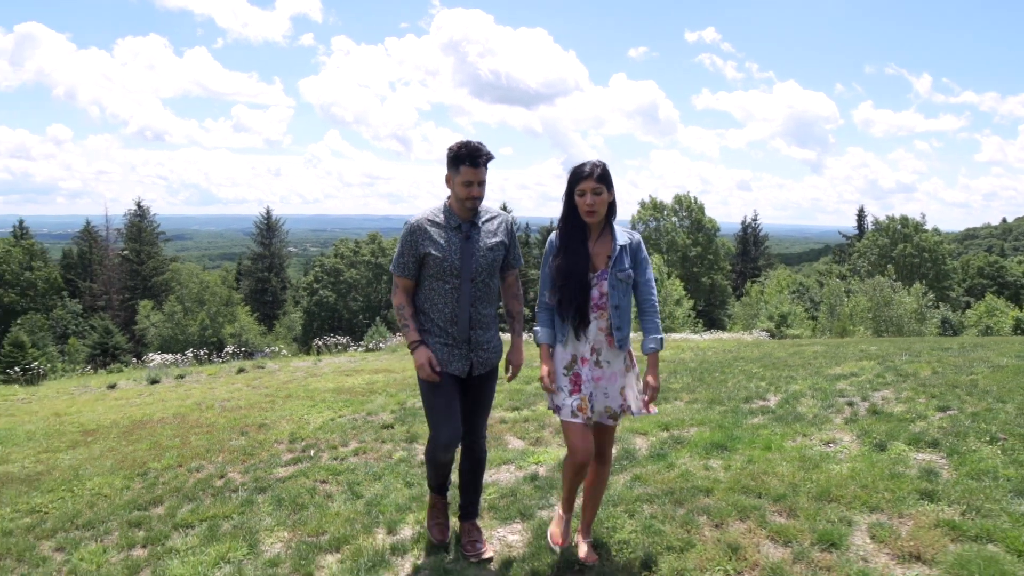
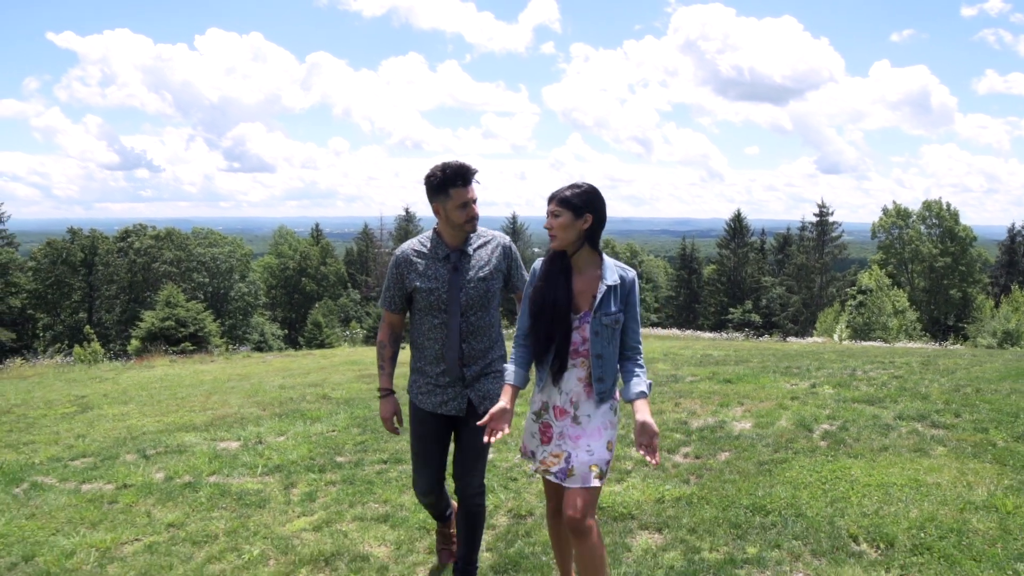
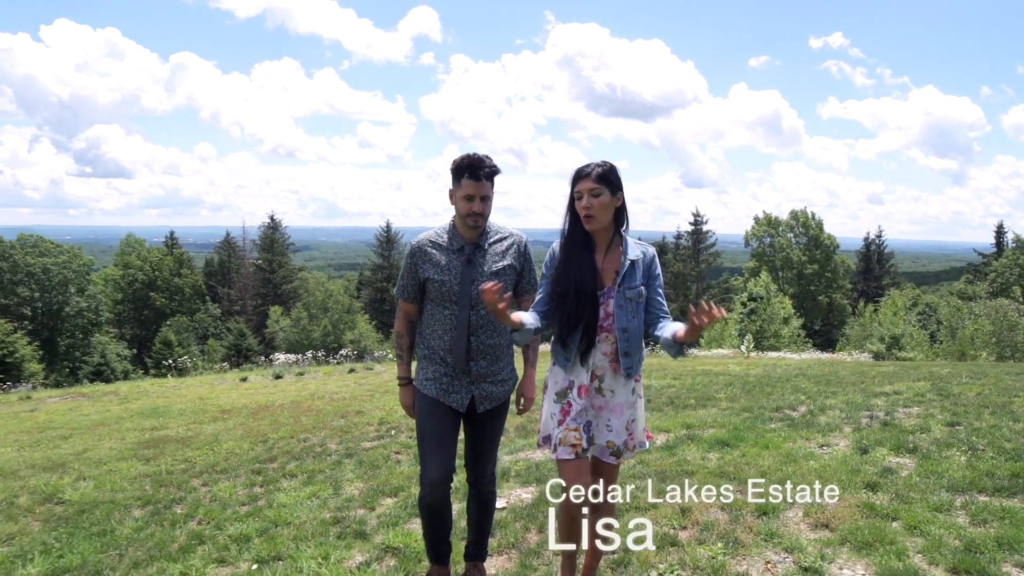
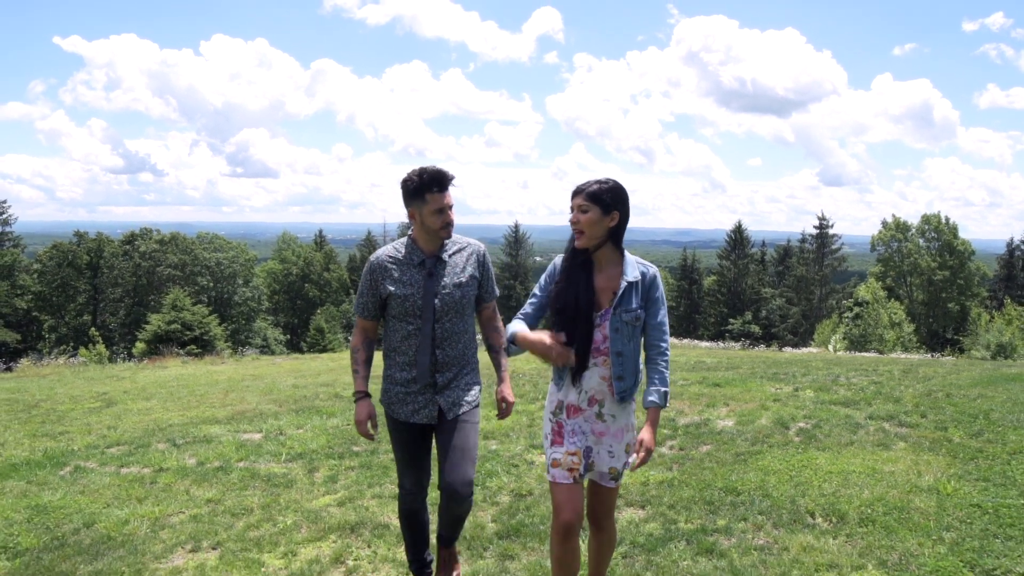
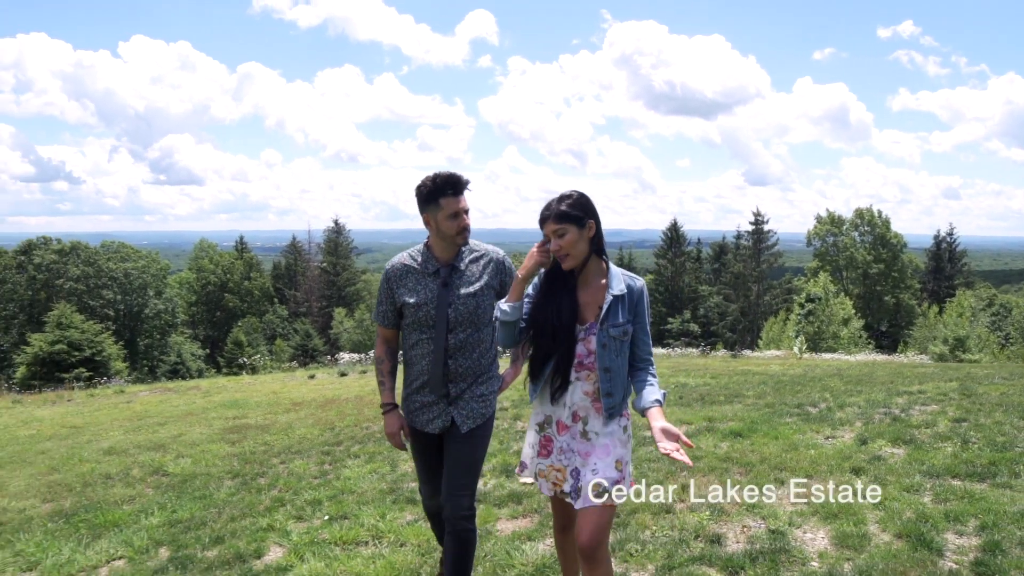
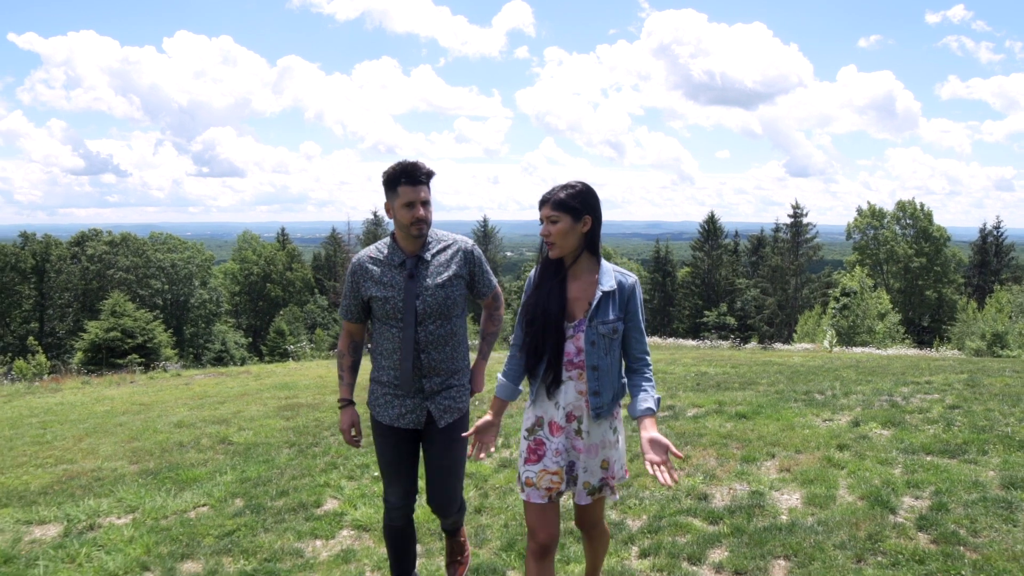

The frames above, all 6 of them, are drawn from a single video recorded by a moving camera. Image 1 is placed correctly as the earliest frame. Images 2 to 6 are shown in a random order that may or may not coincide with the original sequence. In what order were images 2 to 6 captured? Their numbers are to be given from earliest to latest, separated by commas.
3, 5, 6, 2, 4
